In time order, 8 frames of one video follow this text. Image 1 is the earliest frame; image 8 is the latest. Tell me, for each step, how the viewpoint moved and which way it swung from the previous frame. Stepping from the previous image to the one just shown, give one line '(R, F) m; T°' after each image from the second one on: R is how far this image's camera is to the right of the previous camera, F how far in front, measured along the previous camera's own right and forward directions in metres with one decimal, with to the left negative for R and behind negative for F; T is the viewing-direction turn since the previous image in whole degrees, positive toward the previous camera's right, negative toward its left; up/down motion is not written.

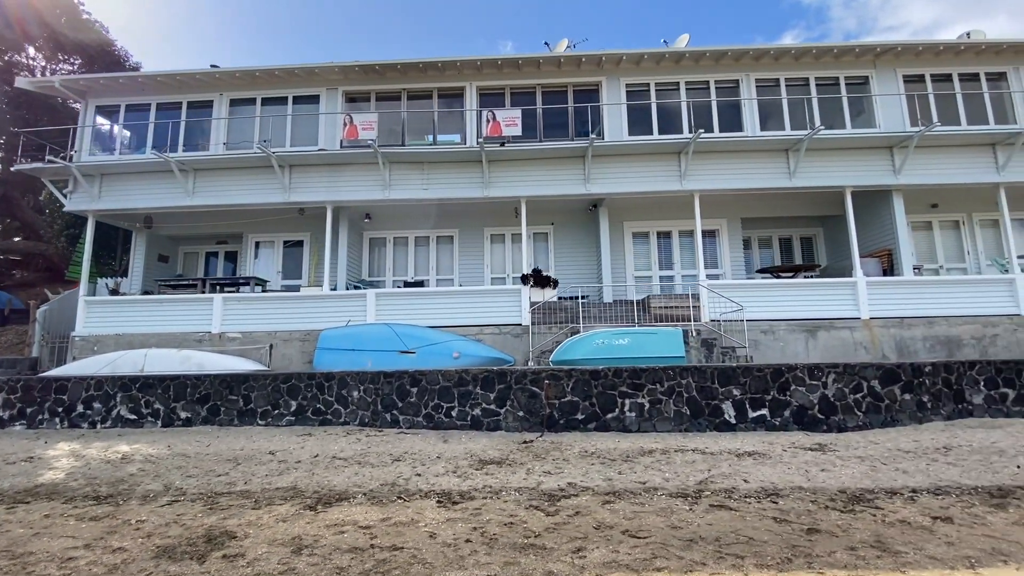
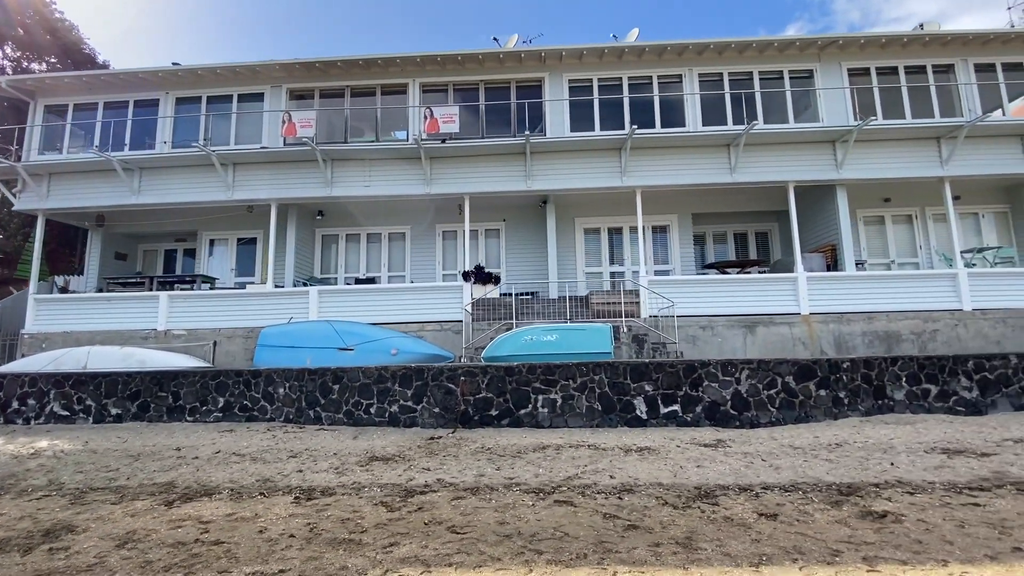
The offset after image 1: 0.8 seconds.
(+1.6, 0.0) m; -1°
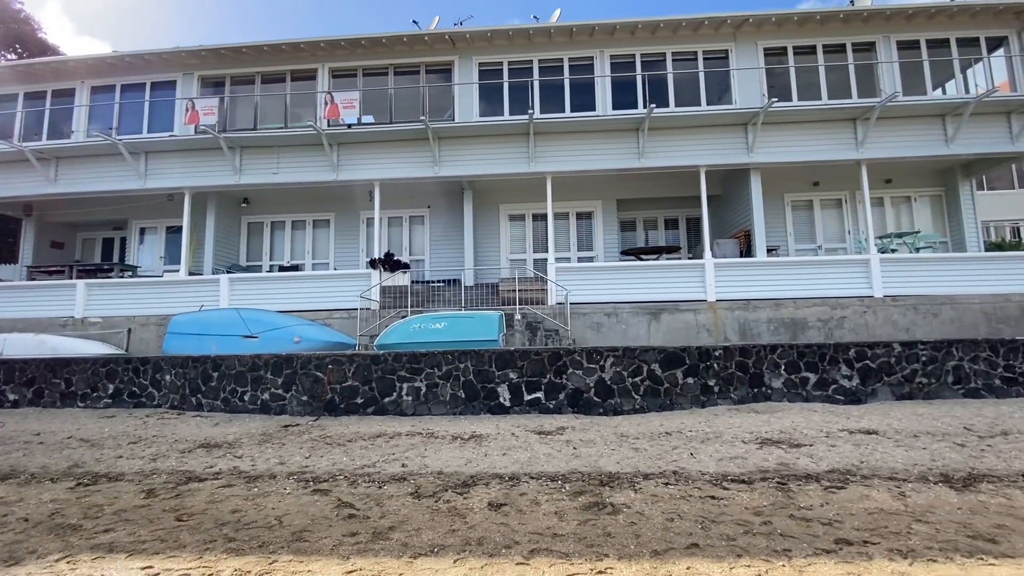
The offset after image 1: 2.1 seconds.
(+2.6, +0.1) m; -1°
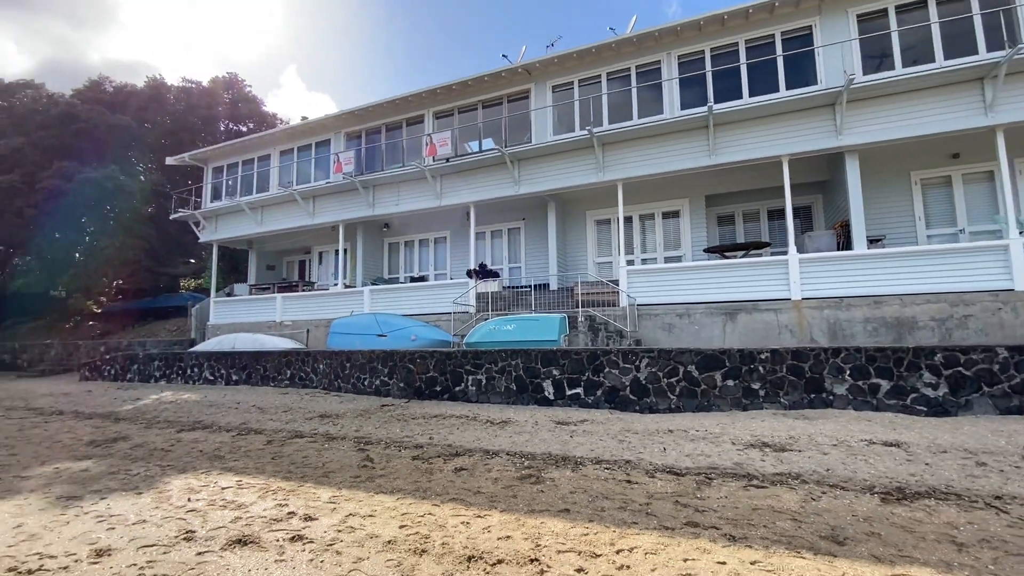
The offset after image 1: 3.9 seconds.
(+2.5, -0.8) m; -20°
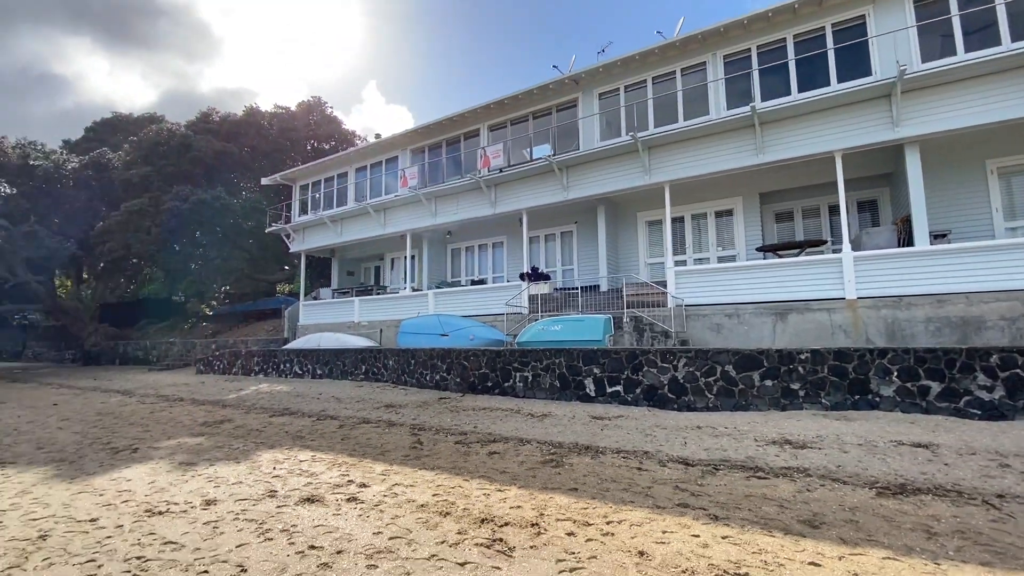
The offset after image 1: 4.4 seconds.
(+0.6, -0.7) m; -9°
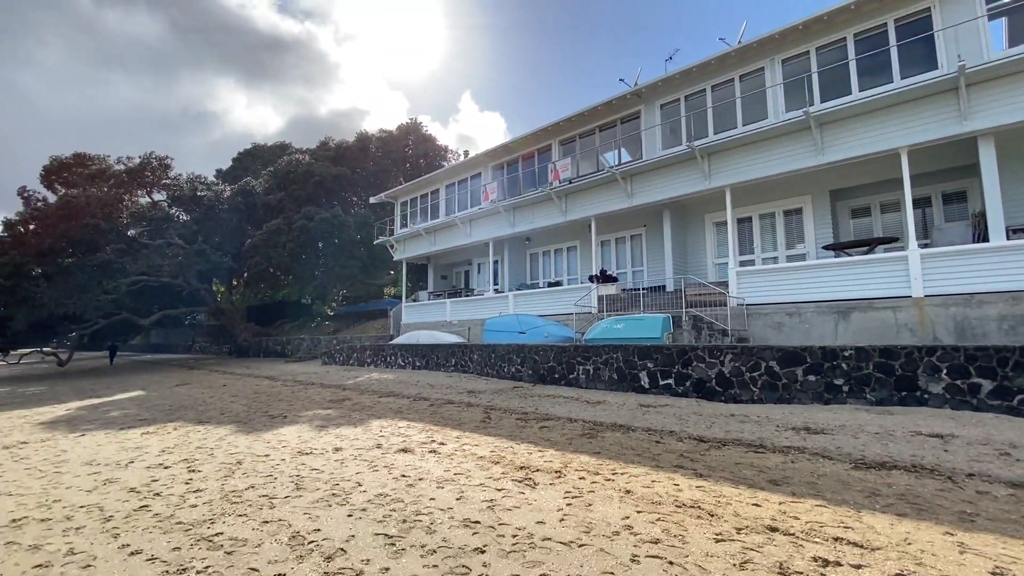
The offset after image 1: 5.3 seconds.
(+0.8, -1.5) m; -11°
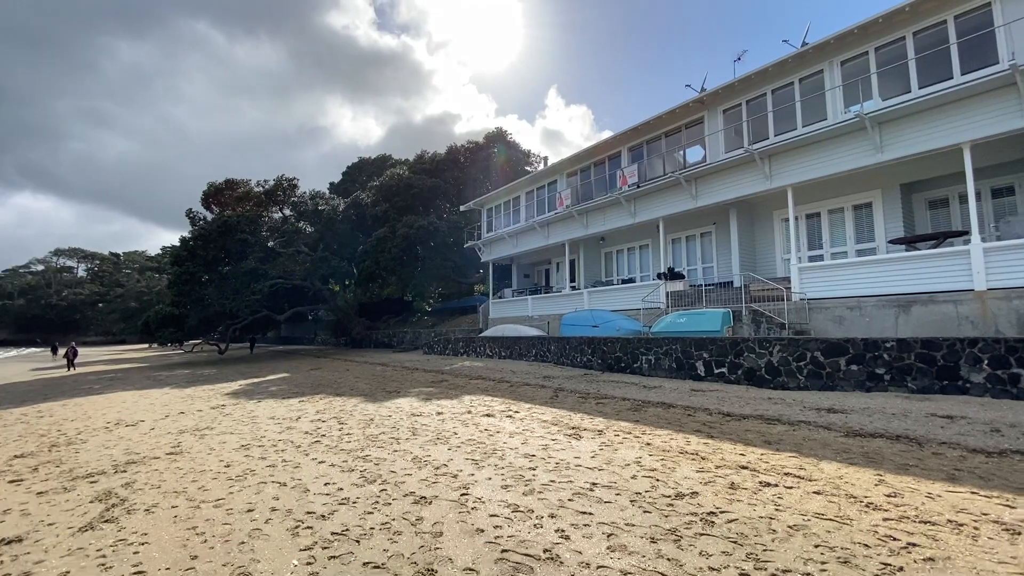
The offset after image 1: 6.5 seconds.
(+0.6, -1.9) m; -11°
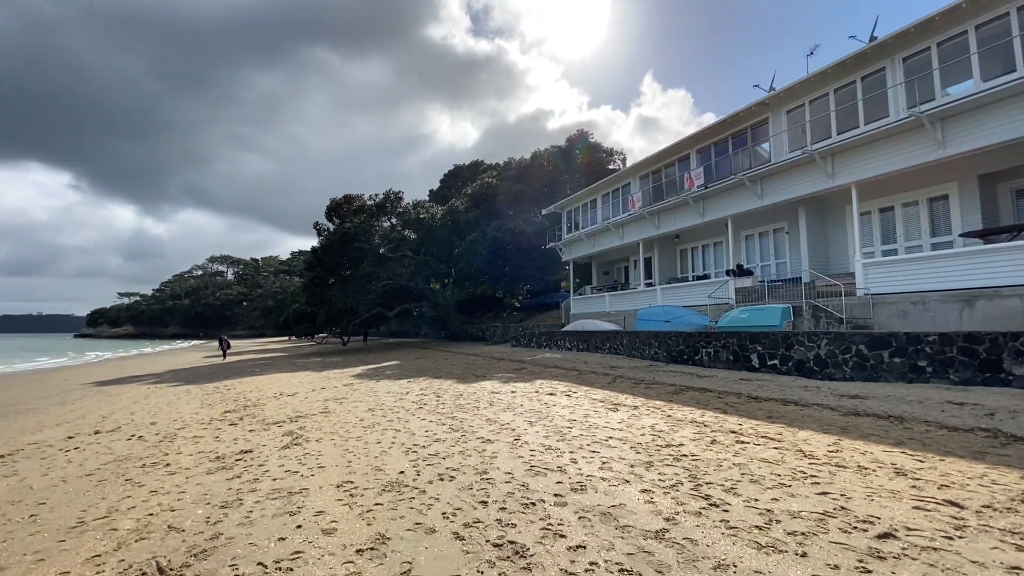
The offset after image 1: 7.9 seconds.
(+0.9, -2.0) m; -11°
